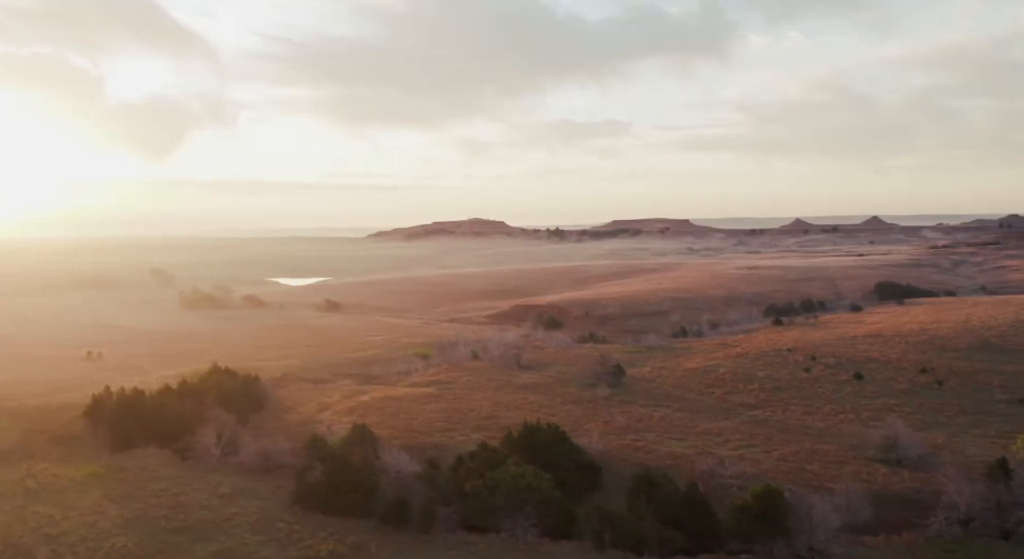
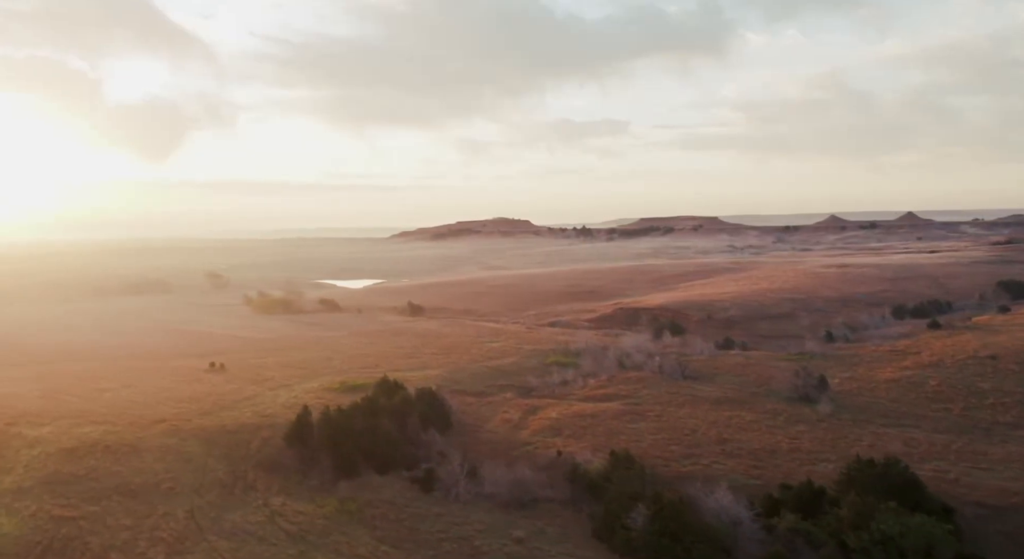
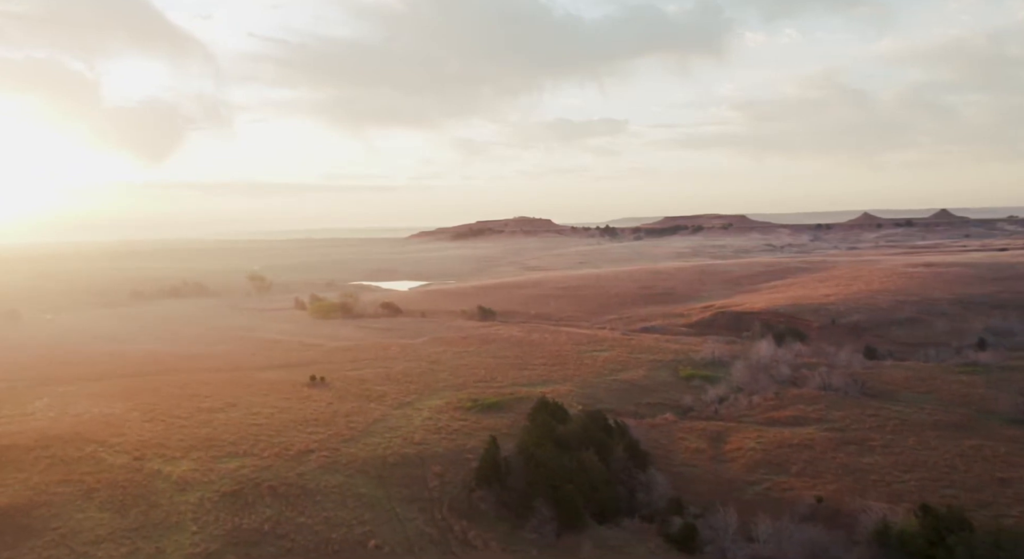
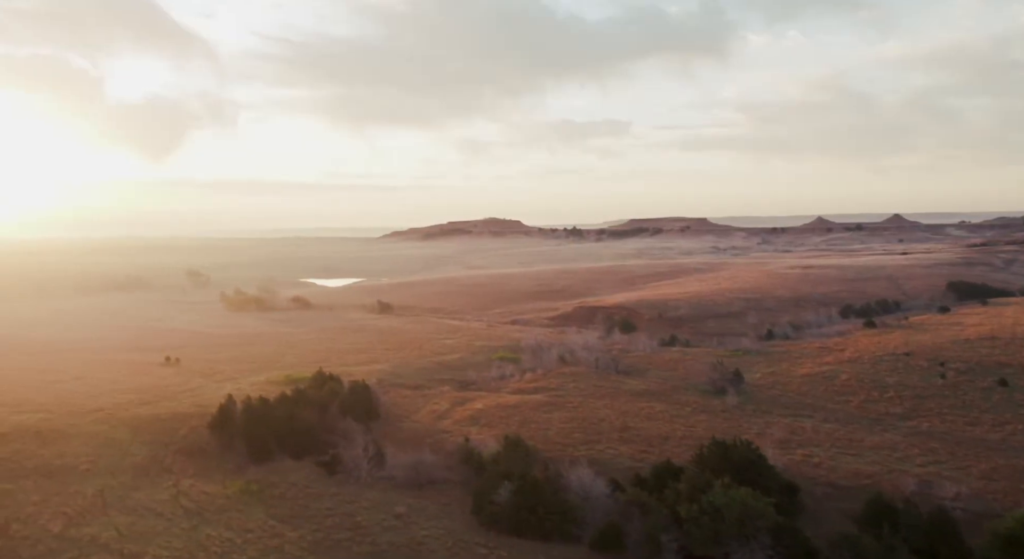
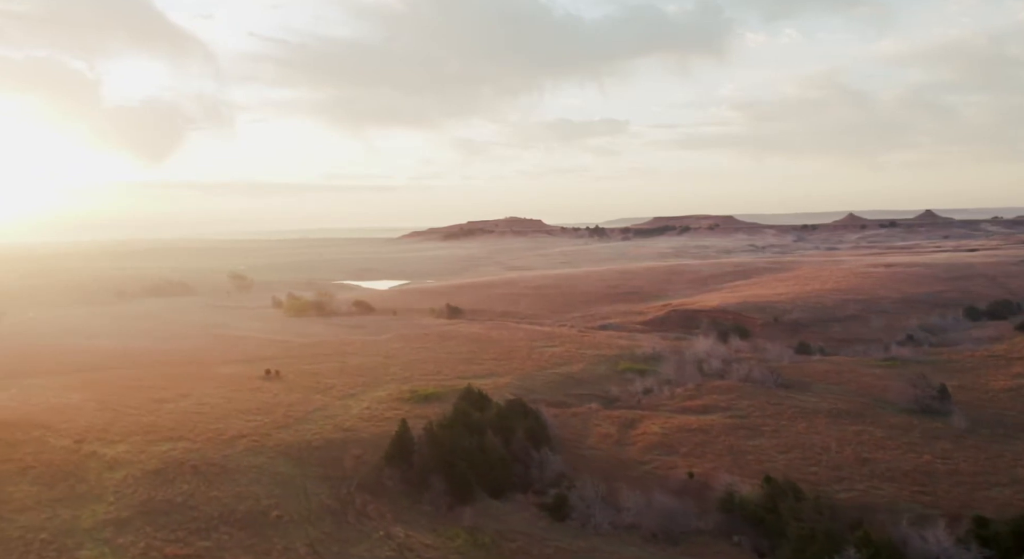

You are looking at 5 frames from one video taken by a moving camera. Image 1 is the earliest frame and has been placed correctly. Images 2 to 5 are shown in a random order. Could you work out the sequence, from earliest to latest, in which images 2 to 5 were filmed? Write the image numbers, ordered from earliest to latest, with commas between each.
4, 2, 5, 3
